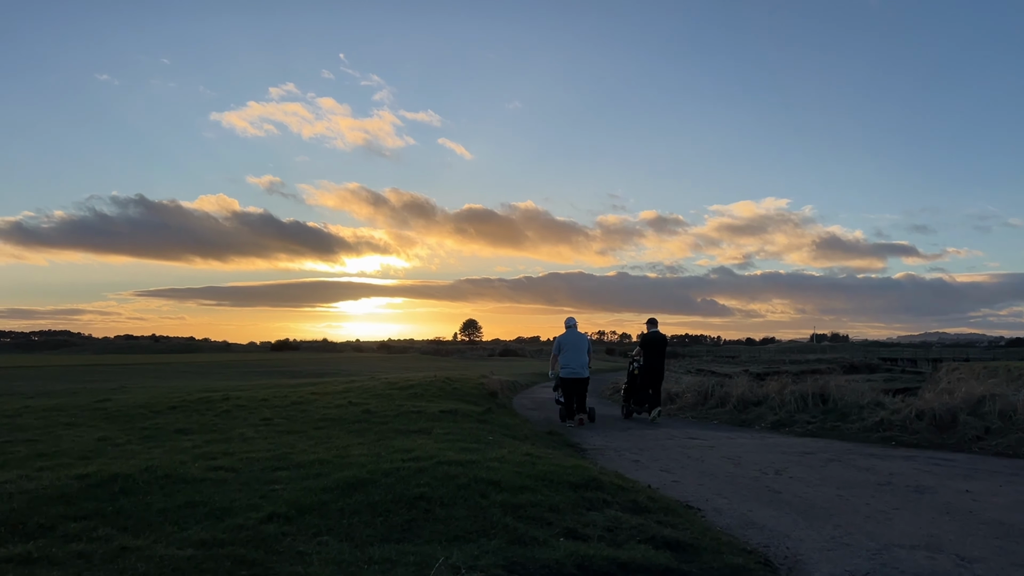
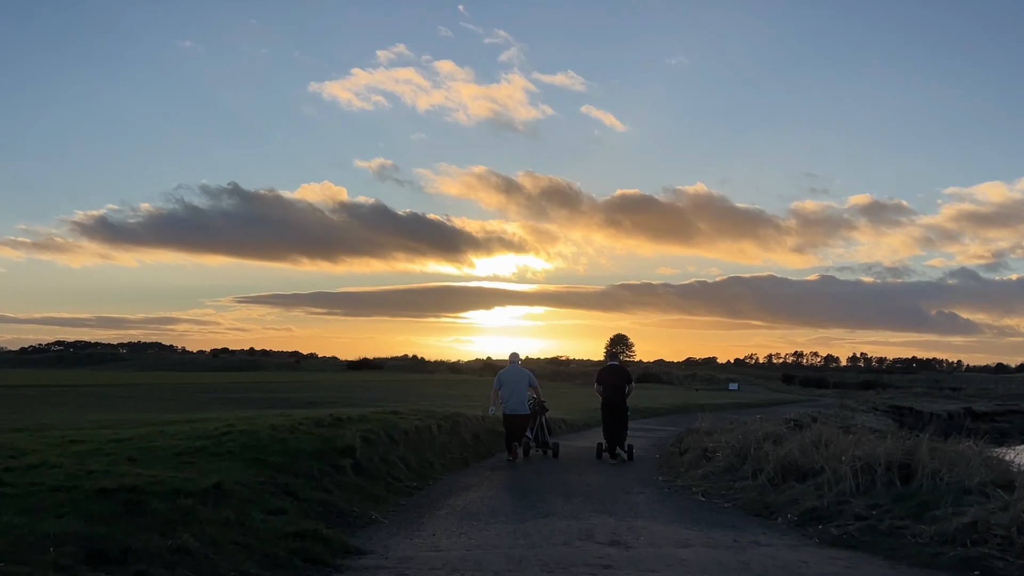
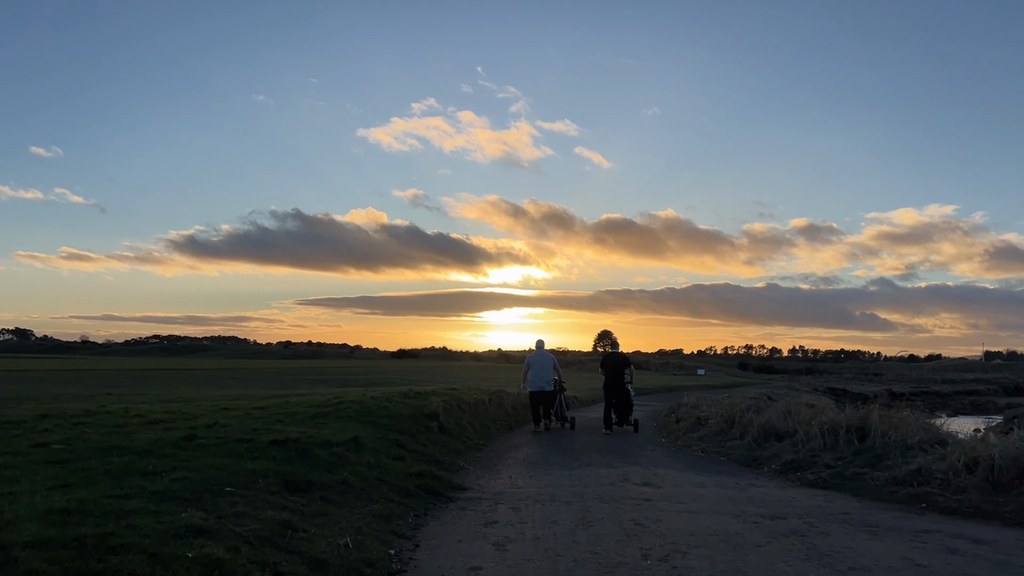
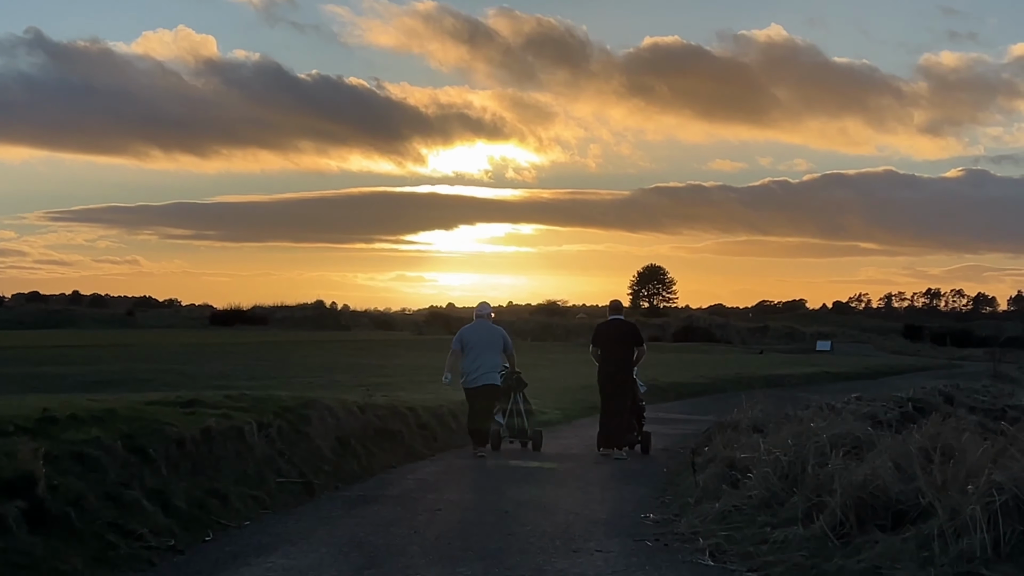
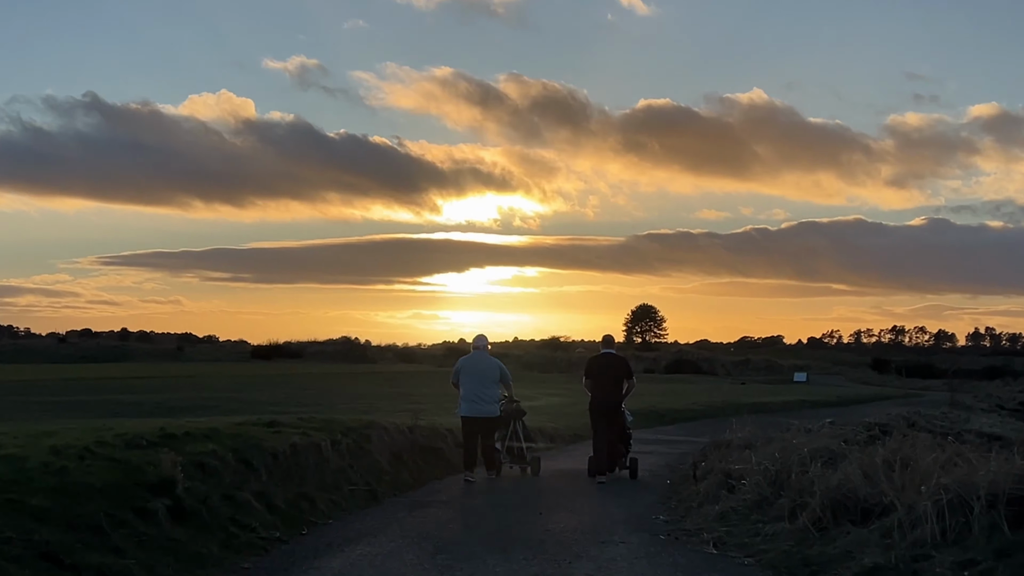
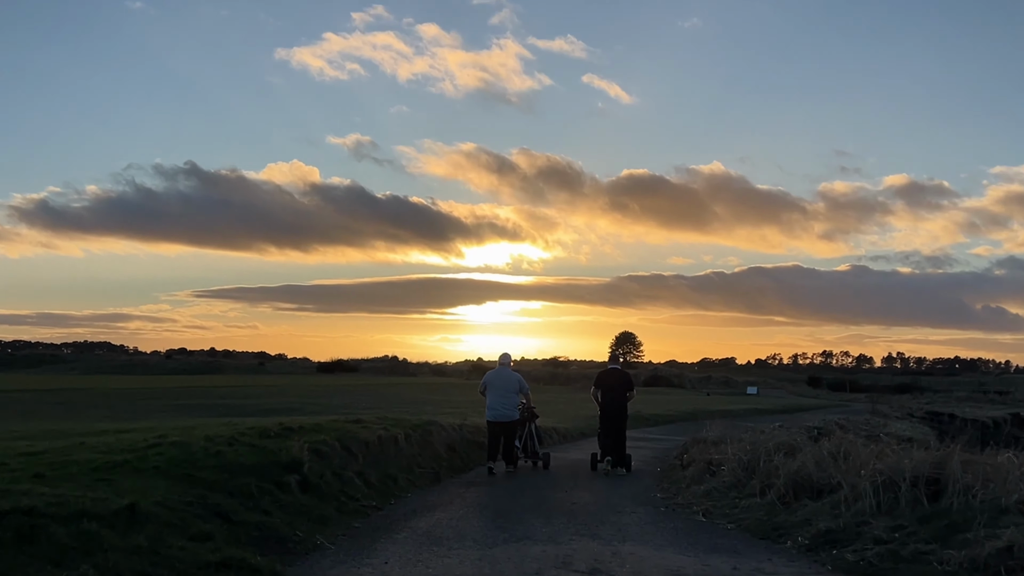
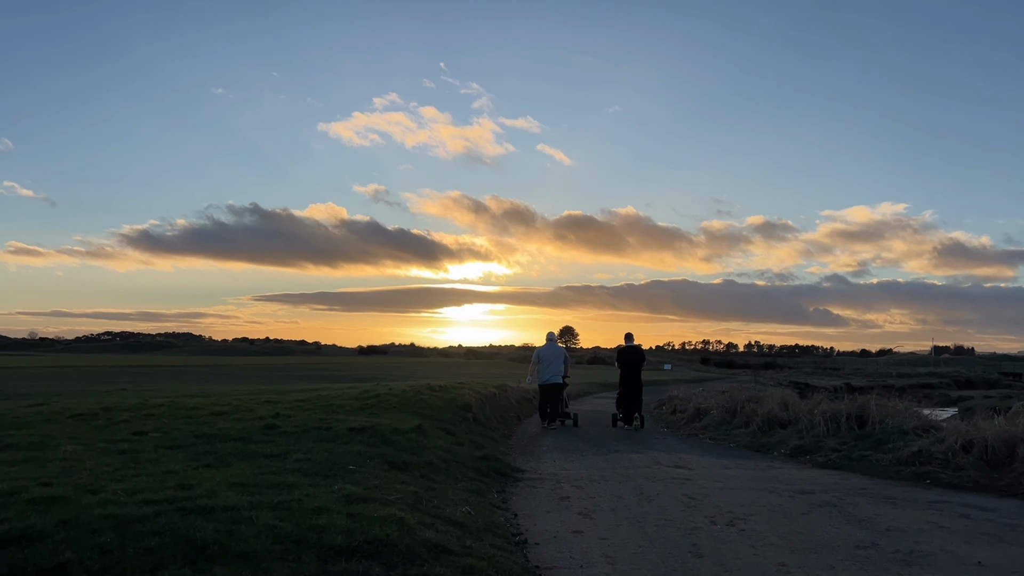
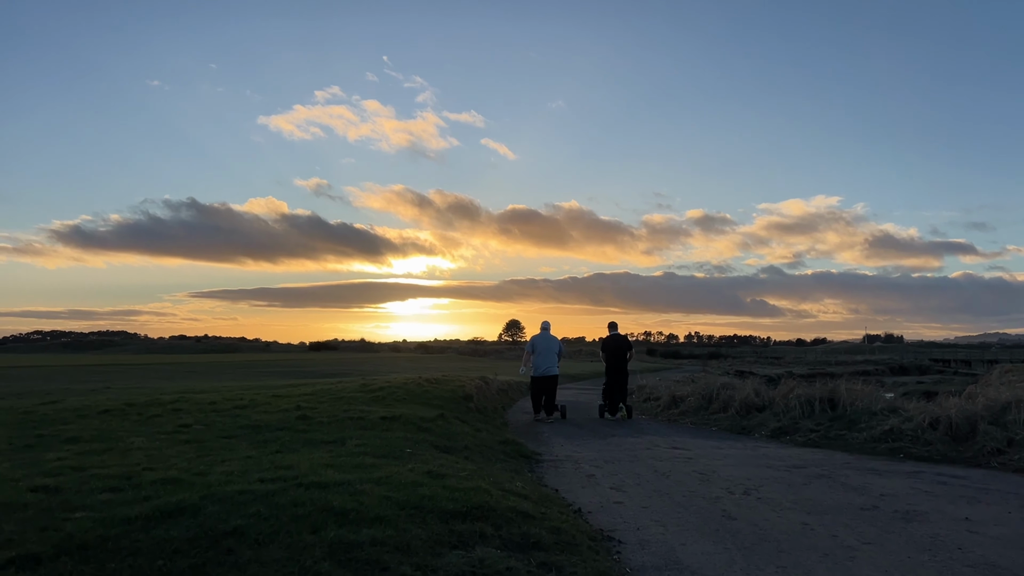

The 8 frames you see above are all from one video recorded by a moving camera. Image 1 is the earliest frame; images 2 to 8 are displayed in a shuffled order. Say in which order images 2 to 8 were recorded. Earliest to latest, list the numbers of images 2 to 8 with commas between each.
8, 7, 3, 2, 6, 5, 4
